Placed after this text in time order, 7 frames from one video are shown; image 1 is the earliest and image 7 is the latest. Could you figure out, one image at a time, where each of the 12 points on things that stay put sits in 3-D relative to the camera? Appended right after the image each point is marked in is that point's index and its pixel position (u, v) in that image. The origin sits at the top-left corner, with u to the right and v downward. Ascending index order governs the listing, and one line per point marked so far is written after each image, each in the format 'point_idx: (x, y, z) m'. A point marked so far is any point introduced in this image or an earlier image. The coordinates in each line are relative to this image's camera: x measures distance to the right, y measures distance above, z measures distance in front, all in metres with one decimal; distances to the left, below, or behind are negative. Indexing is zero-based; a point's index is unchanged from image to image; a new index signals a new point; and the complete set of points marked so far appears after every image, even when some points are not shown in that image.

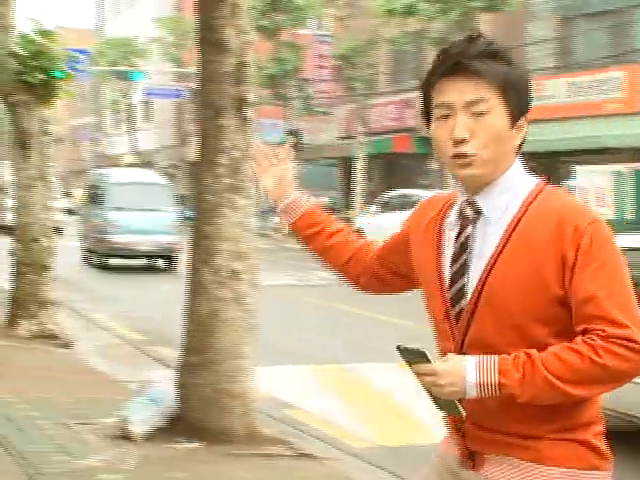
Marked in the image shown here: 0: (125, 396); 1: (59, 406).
0: (-1.7, -1.3, +10.4) m
1: (-2.2, -1.3, +9.9) m
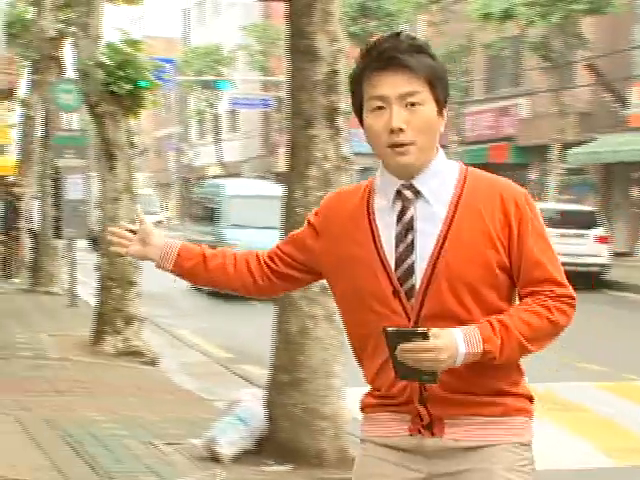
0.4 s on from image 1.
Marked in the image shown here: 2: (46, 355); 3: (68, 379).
0: (-0.9, -1.5, +10.1) m
1: (-1.4, -1.5, +9.7) m
2: (-2.7, -1.1, +11.8) m
3: (-2.3, -1.3, +11.0) m
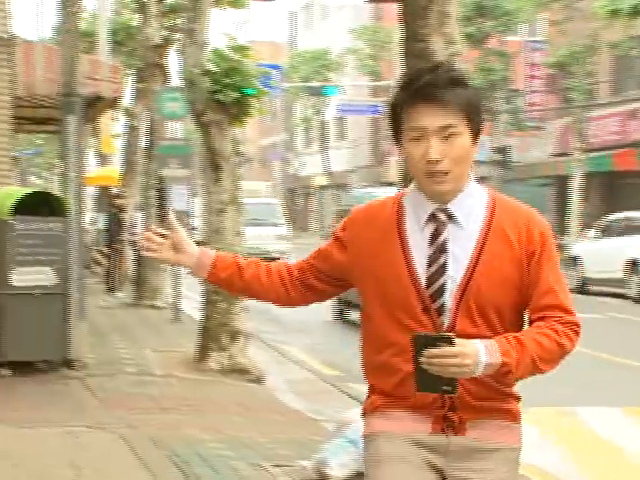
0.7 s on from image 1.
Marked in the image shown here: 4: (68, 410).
0: (0.0, -1.6, +9.6) m
1: (-0.5, -1.6, +9.2) m
2: (-1.6, -1.2, +11.4) m
3: (-1.3, -1.4, +10.6) m
4: (-2.1, -1.4, +10.1) m
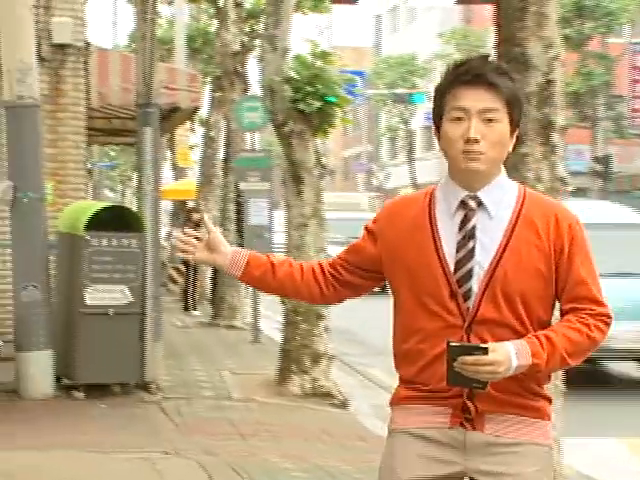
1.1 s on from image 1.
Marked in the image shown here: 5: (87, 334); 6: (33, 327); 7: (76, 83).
0: (+0.7, -1.7, +8.9) m
1: (+0.1, -1.7, +8.6) m
2: (-0.8, -1.4, +10.9) m
3: (-0.6, -1.5, +10.1) m
4: (-1.4, -1.5, +9.6) m
5: (-2.0, -0.8, +10.3) m
6: (-2.4, -0.7, +10.3) m
7: (-2.8, +1.8, +13.4) m
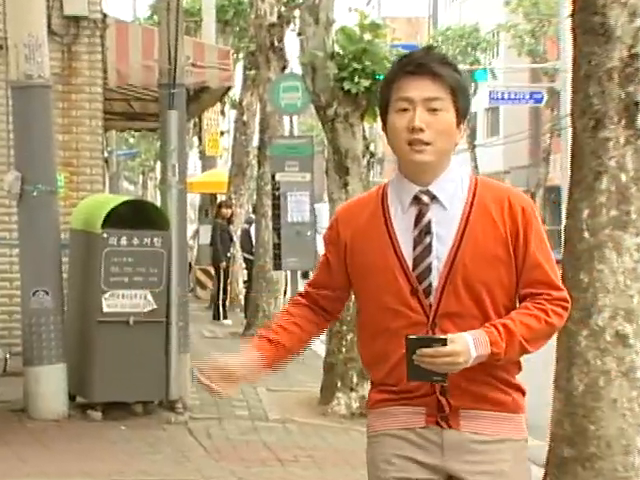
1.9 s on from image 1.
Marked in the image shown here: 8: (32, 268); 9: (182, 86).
0: (+1.0, -1.7, +7.6) m
1: (+0.4, -1.7, +7.3) m
2: (-0.4, -1.4, +9.6) m
3: (-0.2, -1.5, +8.8) m
4: (-1.1, -1.5, +8.3) m
5: (-1.6, -0.8, +9.1) m
6: (-2.1, -0.7, +9.1) m
7: (-2.3, +1.8, +12.1) m
8: (-2.2, -0.2, +9.1) m
9: (-1.1, +1.2, +9.6) m
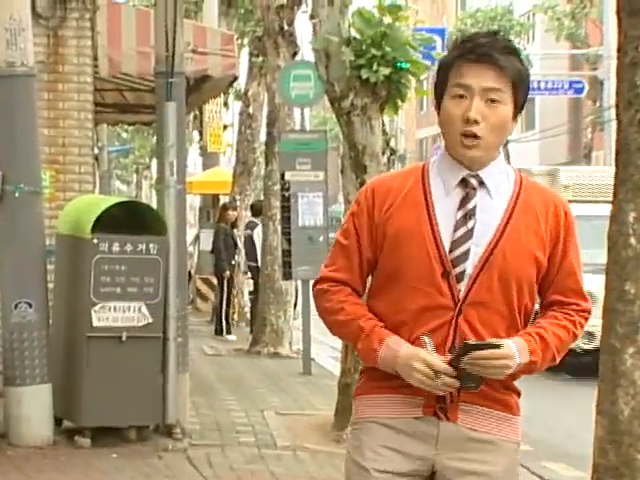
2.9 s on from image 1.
0: (+1.1, -1.7, +6.7) m
1: (+0.5, -1.7, +6.3) m
2: (-0.3, -1.4, +8.7) m
3: (-0.1, -1.5, +7.8) m
4: (-1.0, -1.6, +7.4) m
5: (-1.5, -0.8, +8.2) m
6: (-2.0, -0.8, +8.2) m
7: (-2.2, +1.8, +11.2) m
8: (-2.1, -0.3, +8.2) m
9: (-1.0, +1.2, +8.7) m
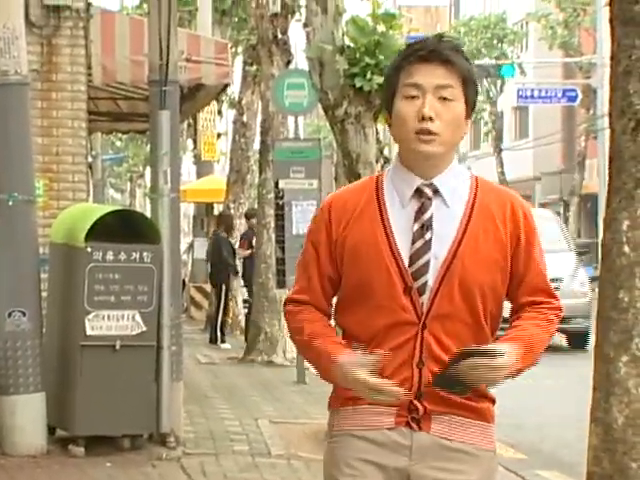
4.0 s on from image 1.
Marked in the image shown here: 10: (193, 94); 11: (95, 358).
0: (+1.1, -1.8, +6.7) m
1: (+0.5, -1.8, +6.3) m
2: (-0.4, -1.5, +8.7) m
3: (-0.2, -1.6, +7.8) m
4: (-1.0, -1.6, +7.4) m
5: (-1.6, -0.9, +8.1) m
6: (-2.0, -0.8, +8.2) m
7: (-2.3, +1.7, +11.2) m
8: (-2.1, -0.3, +8.2) m
9: (-1.0, +1.1, +8.7) m
10: (-1.3, +1.5, +12.8) m
11: (-1.5, -0.8, +8.2) m
